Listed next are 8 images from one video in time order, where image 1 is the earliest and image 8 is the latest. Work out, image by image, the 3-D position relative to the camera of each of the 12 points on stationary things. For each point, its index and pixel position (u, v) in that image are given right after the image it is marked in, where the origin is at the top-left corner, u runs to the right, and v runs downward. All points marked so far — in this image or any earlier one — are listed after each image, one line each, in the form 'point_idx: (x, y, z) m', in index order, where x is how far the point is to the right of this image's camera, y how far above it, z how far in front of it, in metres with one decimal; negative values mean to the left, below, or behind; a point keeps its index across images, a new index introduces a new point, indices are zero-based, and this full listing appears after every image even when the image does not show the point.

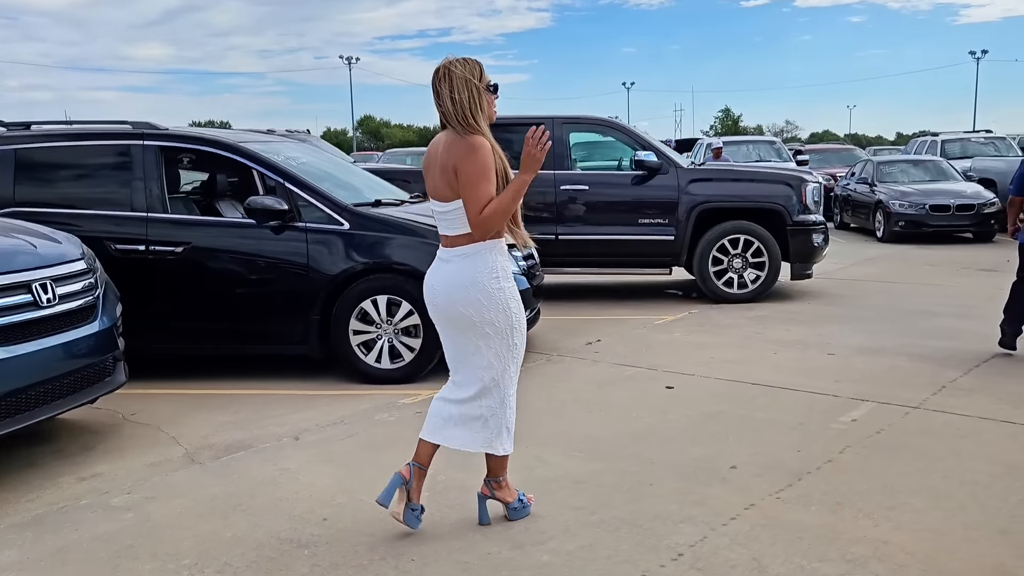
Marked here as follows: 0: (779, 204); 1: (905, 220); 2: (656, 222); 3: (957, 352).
0: (+2.6, +0.8, +8.2) m
1: (+6.6, +1.1, +14.2) m
2: (+1.4, +0.7, +8.4) m
3: (+3.2, -0.5, +6.1) m
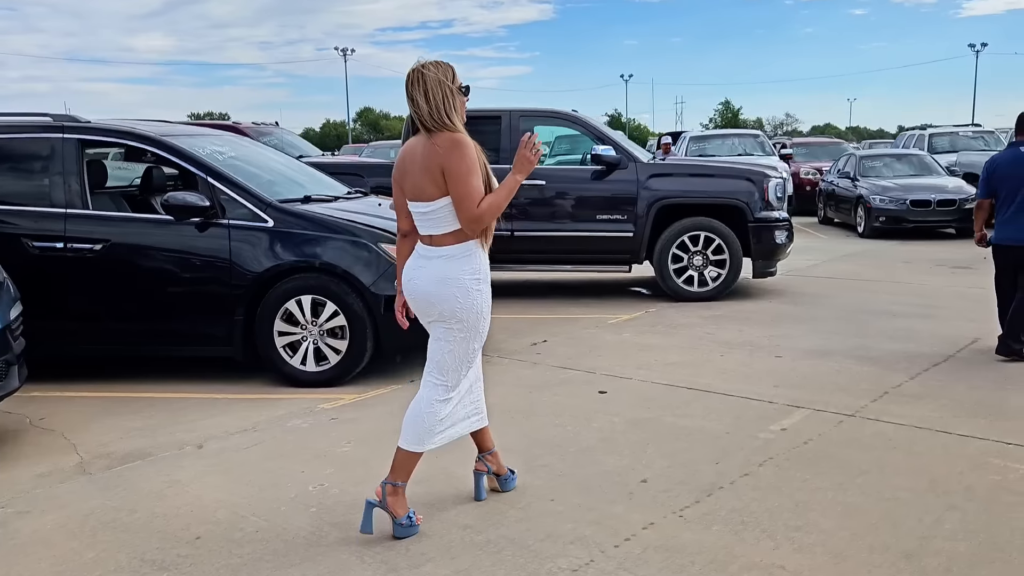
0: (+2.2, +0.8, +8.0) m
1: (+6.1, +1.2, +14.0) m
2: (+1.0, +0.7, +8.1) m
3: (+2.7, -0.5, +5.9) m
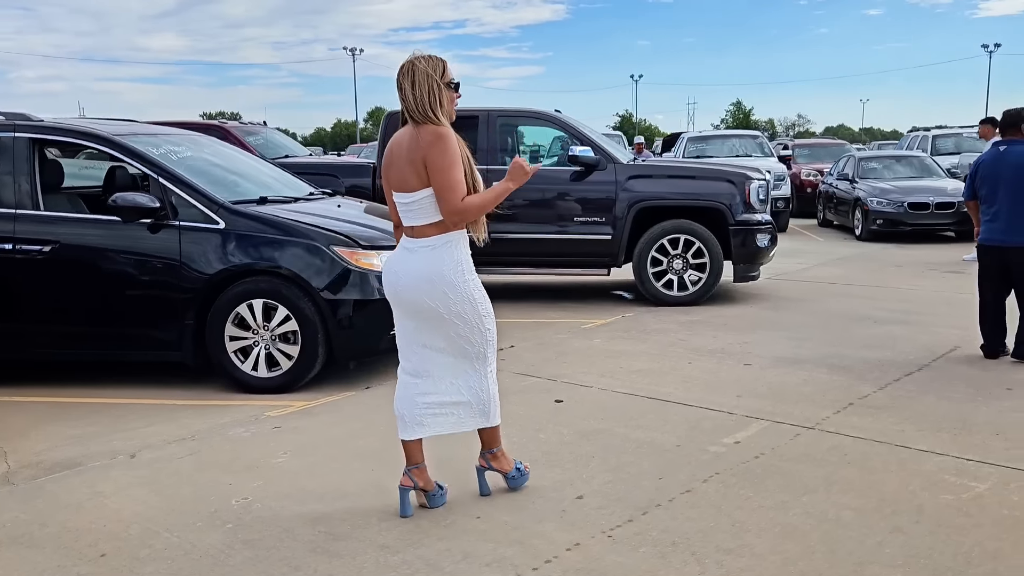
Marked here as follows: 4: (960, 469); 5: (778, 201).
0: (+1.9, +0.8, +7.8) m
1: (+6.0, +1.1, +13.7) m
2: (+0.8, +0.6, +8.0) m
3: (+2.5, -0.5, +5.7) m
4: (+2.0, -0.8, +3.8) m
5: (+4.9, +1.6, +15.7) m
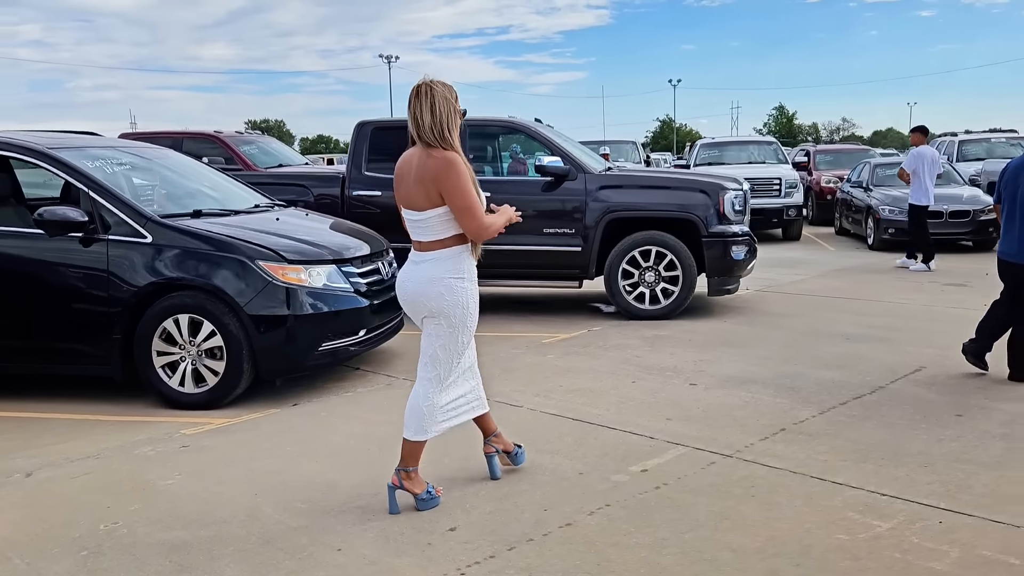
0: (+1.6, +0.7, +7.6) m
1: (+6.0, +0.9, +13.3) m
2: (+0.5, +0.5, +7.8) m
3: (+2.1, -0.6, +5.4) m
4: (+1.5, -0.9, +3.5) m
5: (+5.0, +1.4, +15.3) m
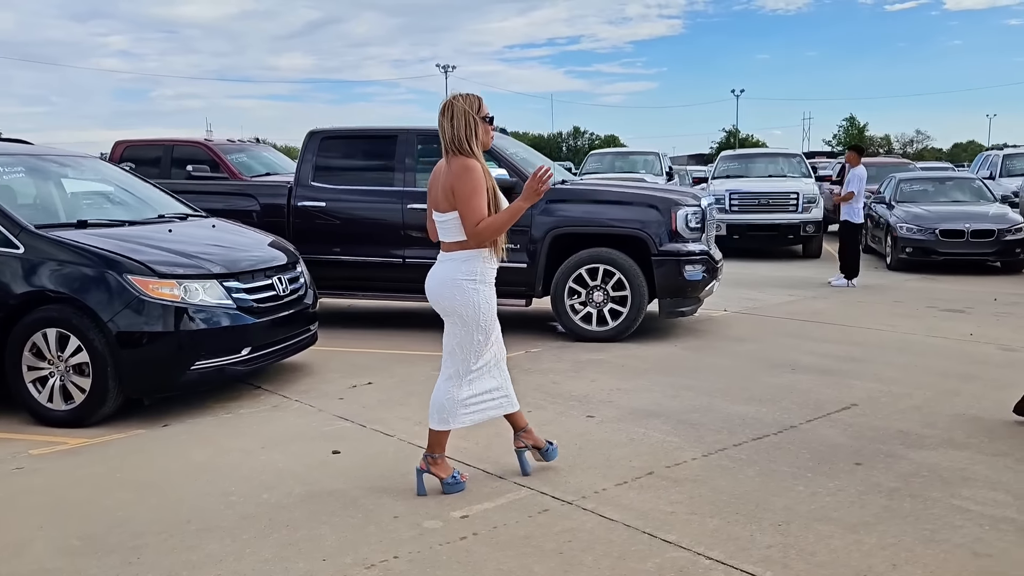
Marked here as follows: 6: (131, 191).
0: (+1.1, +0.5, +7.2) m
1: (+5.9, +0.6, +12.5) m
2: (0.0, +0.4, +7.4) m
3: (+1.4, -0.8, +4.9) m
4: (+0.6, -1.0, +3.1) m
5: (+5.1, +1.1, +14.6) m
6: (-3.1, +0.8, +7.0) m
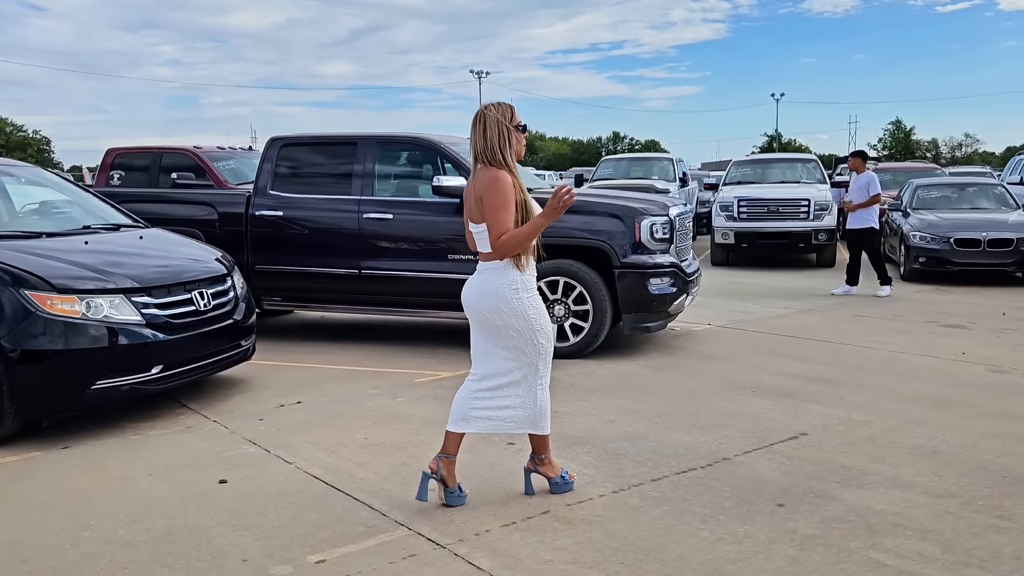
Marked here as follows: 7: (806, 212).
0: (+0.8, +0.4, +6.8) m
1: (+5.8, +0.4, +11.9) m
2: (-0.4, +0.2, +7.1) m
3: (+0.9, -0.9, +4.5) m
4: (+0.1, -1.1, +2.7) m
5: (+5.1, +0.9, +14.0) m
6: (-3.5, +0.7, +6.8) m
7: (+4.8, +1.3, +14.0) m
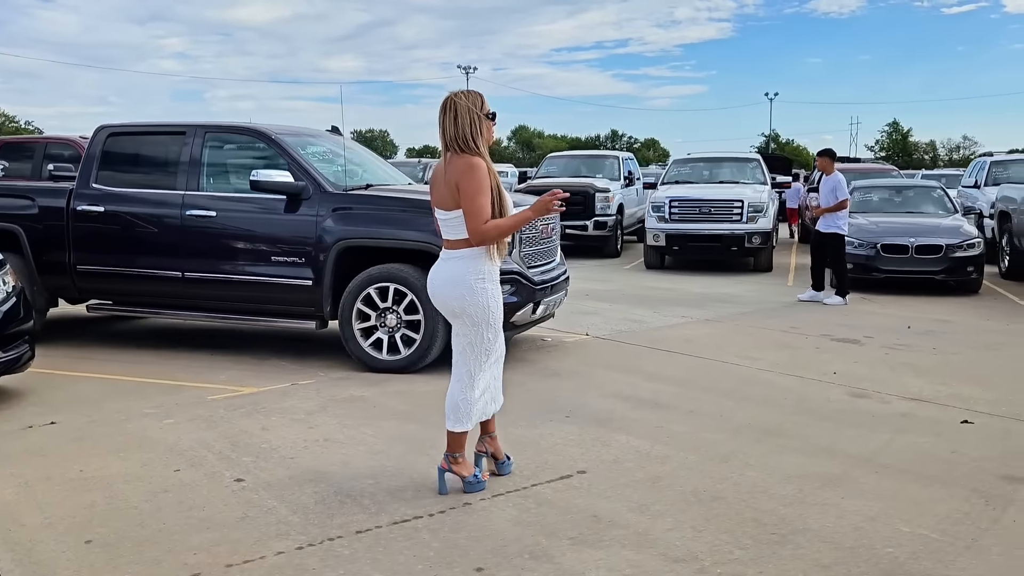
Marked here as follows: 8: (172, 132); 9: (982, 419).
0: (-0.5, +0.3, +6.1) m
1: (+4.5, +0.3, +11.2) m
2: (-1.7, +0.2, +6.5) m
3: (-0.4, -0.9, +3.9) m
4: (-1.3, -1.2, +2.1) m
5: (+3.8, +0.8, +13.4) m
6: (-4.8, +0.7, +6.2) m
7: (+3.6, +1.2, +13.3) m
8: (-2.9, +1.3, +7.1) m
9: (+2.8, -0.8, +5.1) m
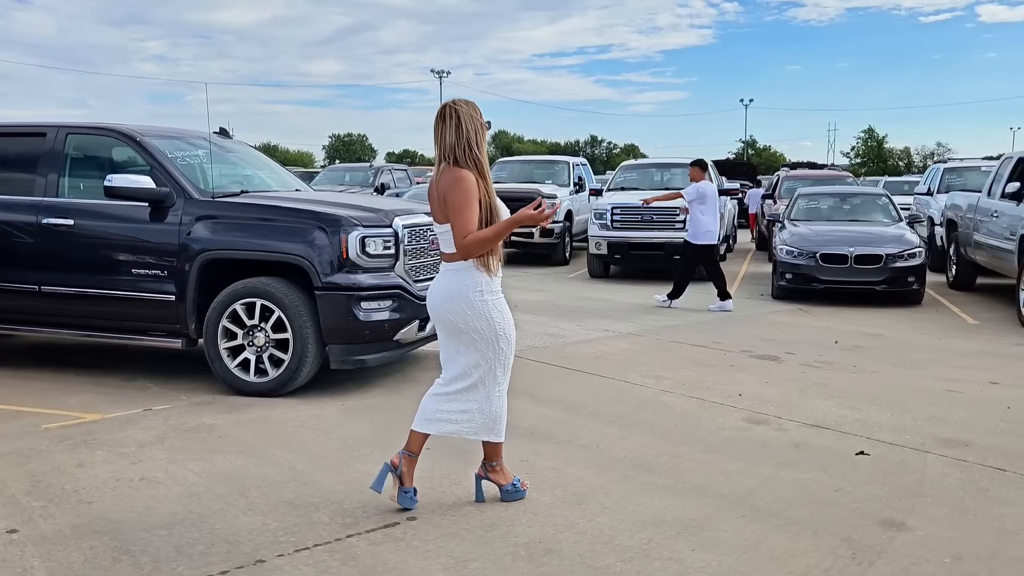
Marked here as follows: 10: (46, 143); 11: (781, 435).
0: (-1.4, +0.2, +5.6) m
1: (+3.6, +0.2, +10.8) m
2: (-2.5, +0.1, +6.0) m
3: (-1.2, -1.0, +3.4) m
4: (-2.0, -1.3, +1.6) m
5: (+2.8, +0.7, +13.0) m
6: (-5.6, +0.6, +5.6) m
7: (+2.6, +1.0, +12.9) m
8: (-3.7, +1.2, +6.6) m
9: (+2.0, -0.9, +4.6) m
10: (-3.5, +1.1, +6.4) m
11: (+1.6, -0.9, +4.9) m
